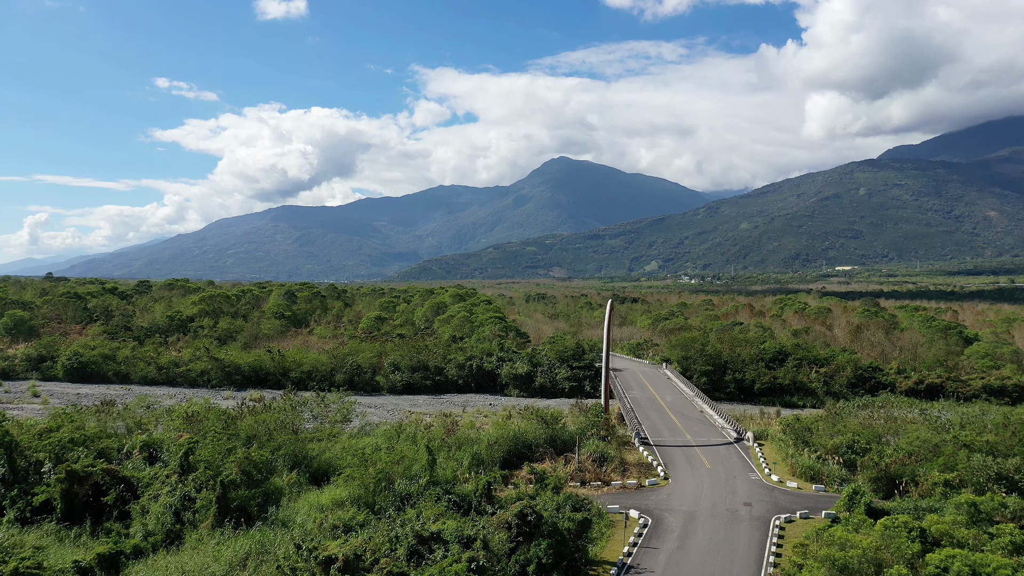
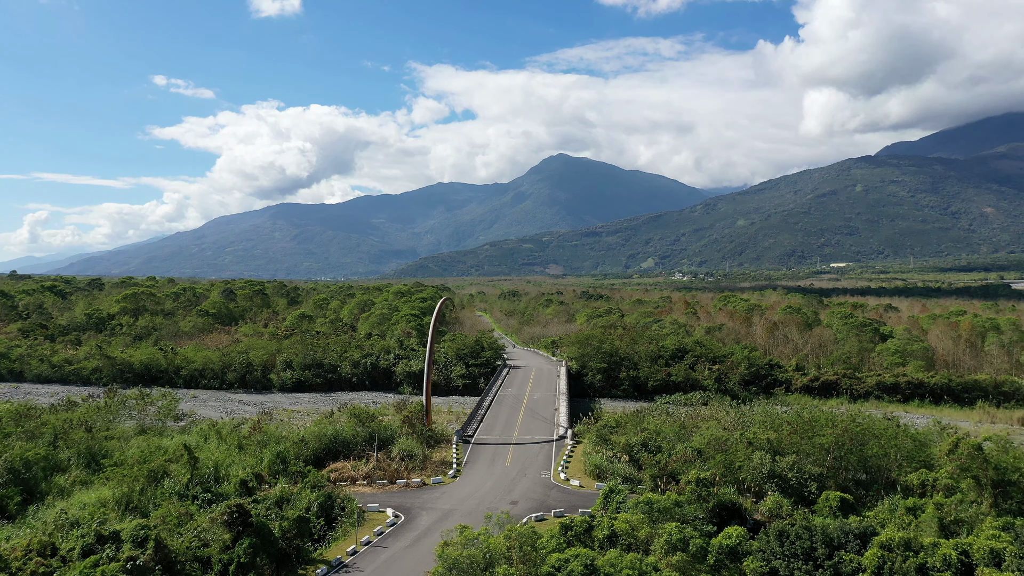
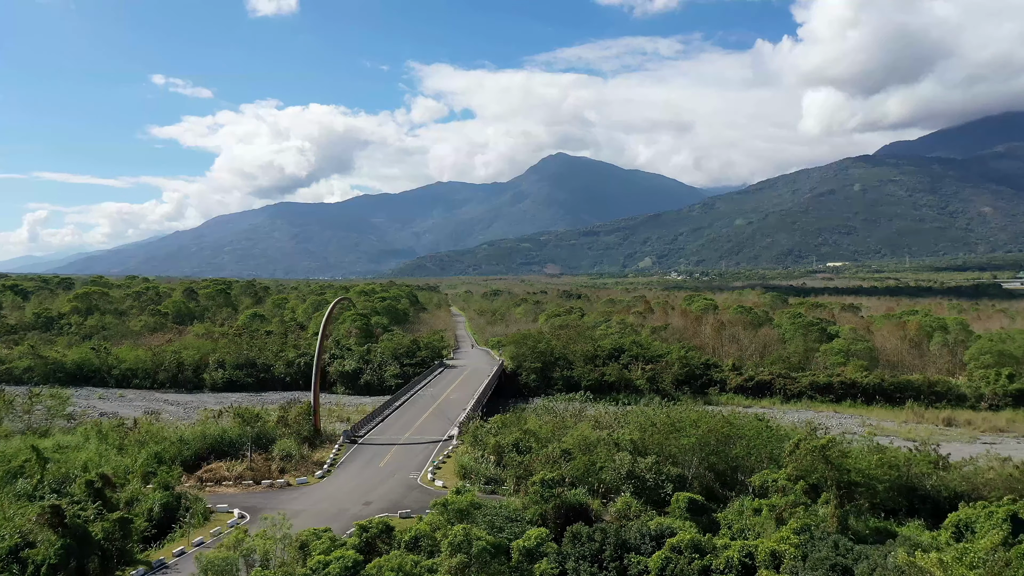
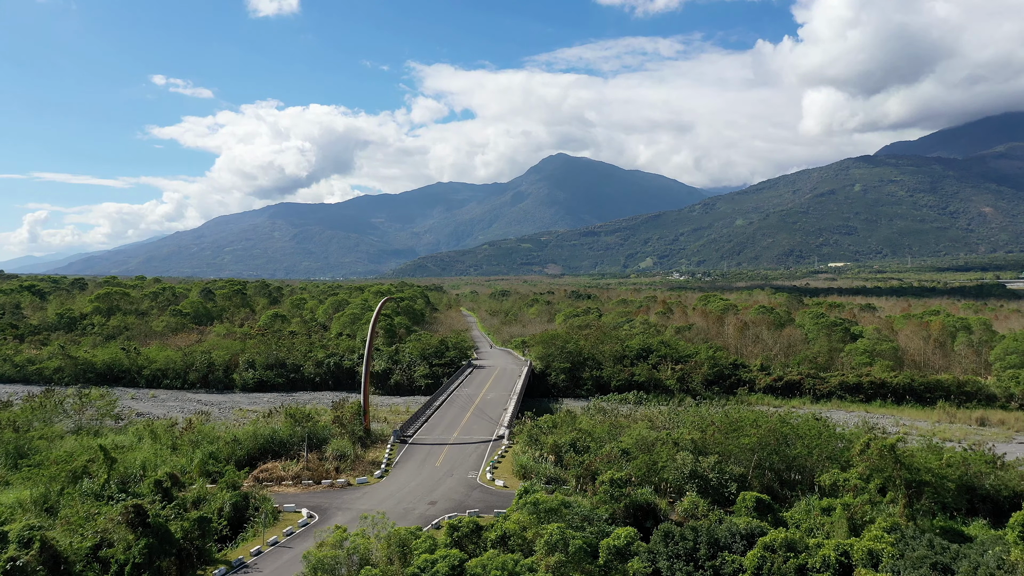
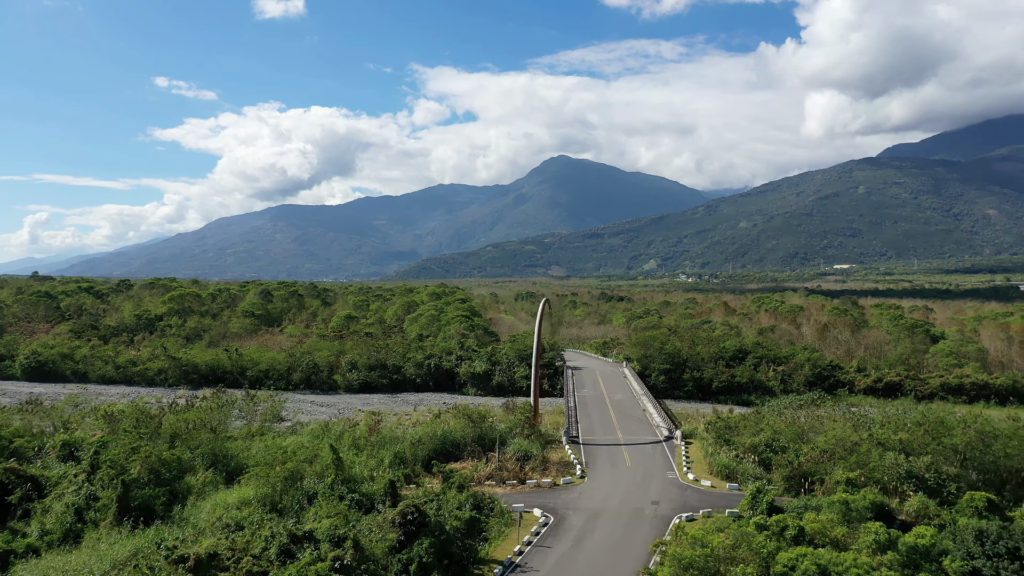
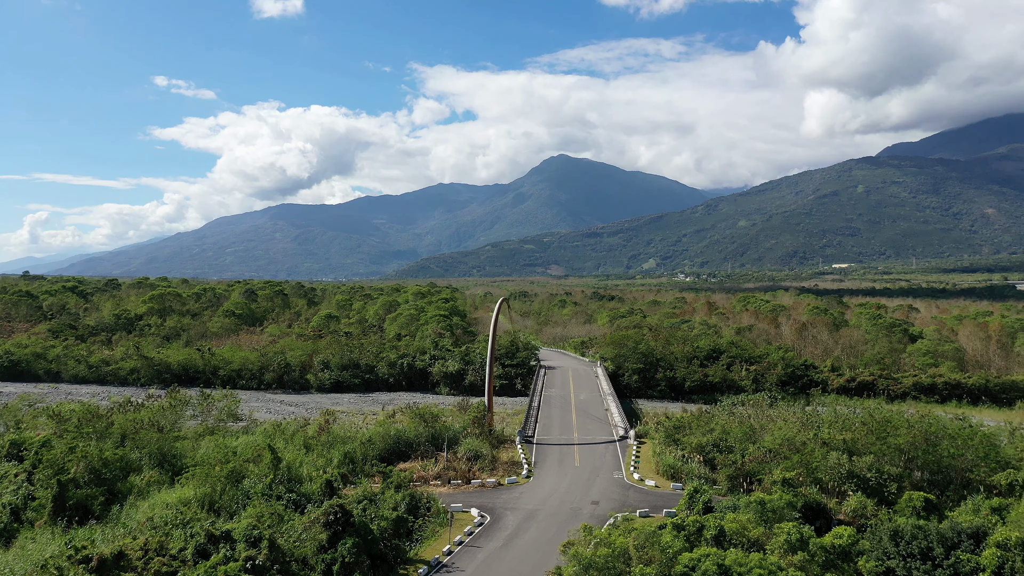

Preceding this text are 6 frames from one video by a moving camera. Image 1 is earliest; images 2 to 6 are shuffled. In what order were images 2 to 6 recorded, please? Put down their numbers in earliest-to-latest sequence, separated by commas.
5, 6, 2, 4, 3
